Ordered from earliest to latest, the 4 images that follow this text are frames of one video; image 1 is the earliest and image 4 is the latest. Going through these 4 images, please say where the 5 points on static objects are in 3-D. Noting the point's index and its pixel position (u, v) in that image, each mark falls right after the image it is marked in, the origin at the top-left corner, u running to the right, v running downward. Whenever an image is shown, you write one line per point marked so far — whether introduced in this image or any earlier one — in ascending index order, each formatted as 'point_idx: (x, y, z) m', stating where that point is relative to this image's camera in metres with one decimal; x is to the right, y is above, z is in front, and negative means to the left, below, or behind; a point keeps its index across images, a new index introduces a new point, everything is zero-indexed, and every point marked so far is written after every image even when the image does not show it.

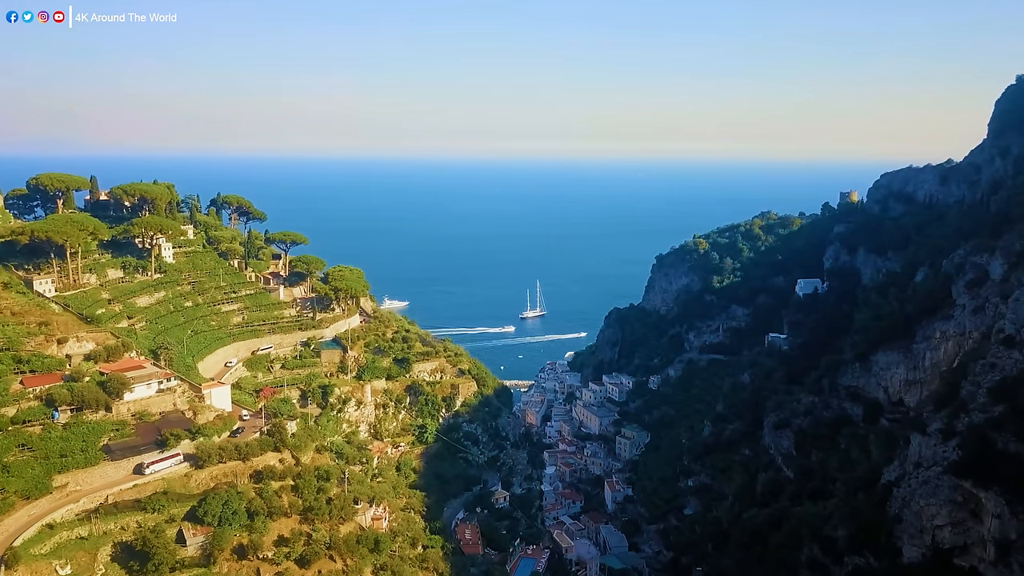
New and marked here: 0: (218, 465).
0: (-6.6, -4.0, +16.6) m
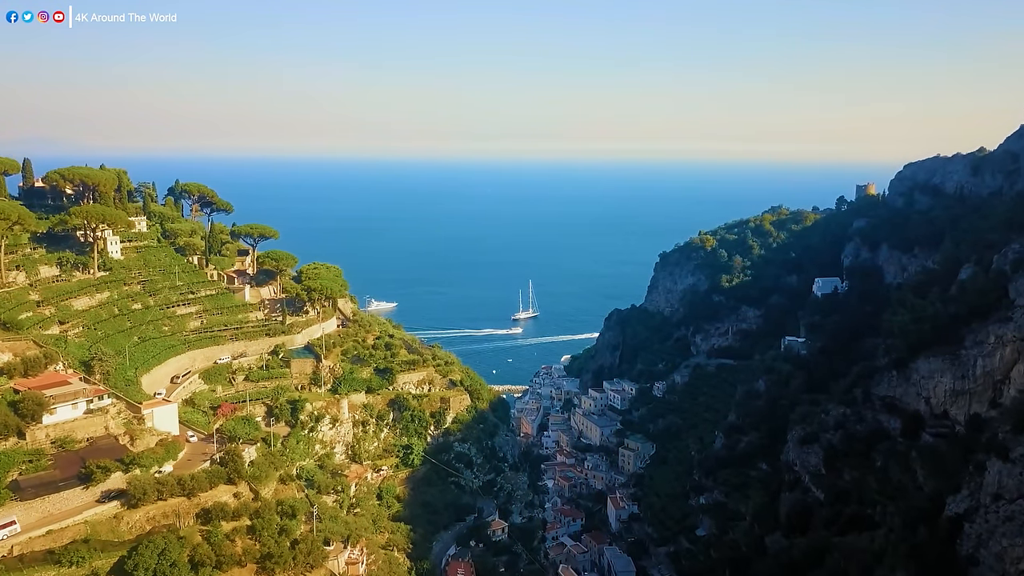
0: (-6.5, -4.0, +13.6) m
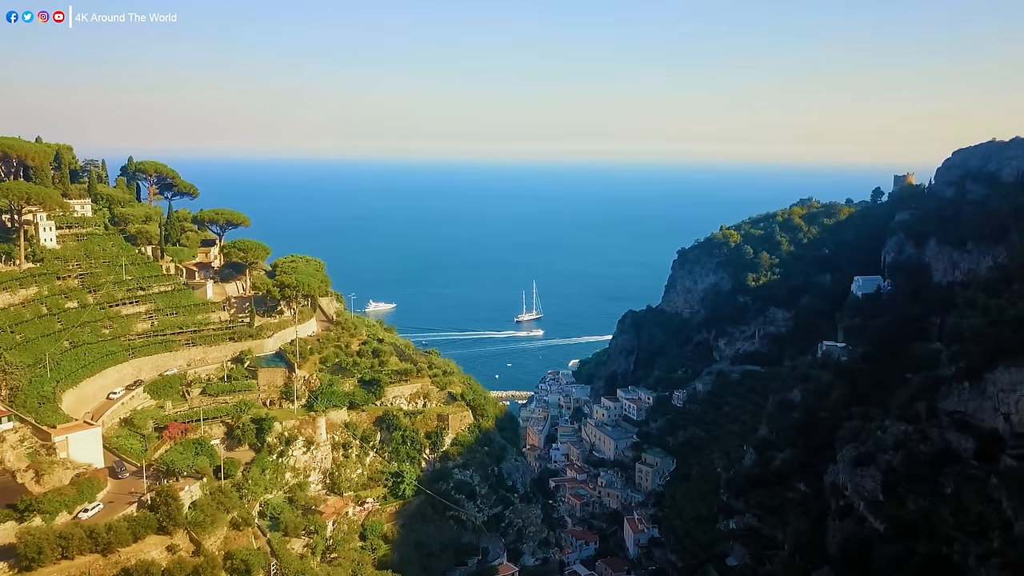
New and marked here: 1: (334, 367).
0: (-6.3, -3.8, +10.3) m
1: (-4.3, -1.9, +17.8) m
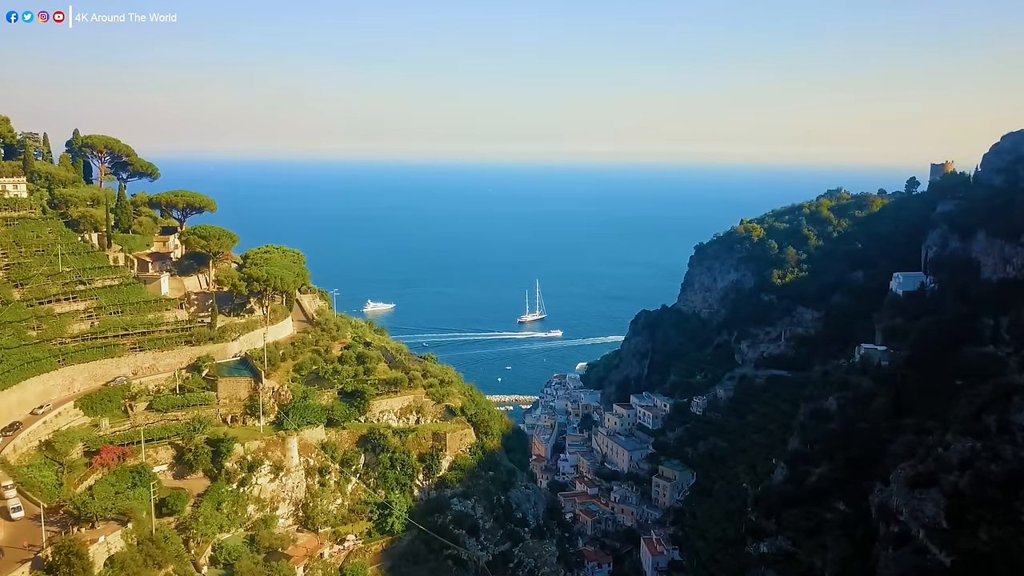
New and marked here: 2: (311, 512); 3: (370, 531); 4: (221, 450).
0: (-6.1, -3.7, +7.5) m
1: (-4.1, -1.8, +15.1) m
2: (-3.5, -3.9, +12.8) m
3: (-2.6, -4.4, +13.4) m
4: (-4.8, -2.6, +12.0) m
